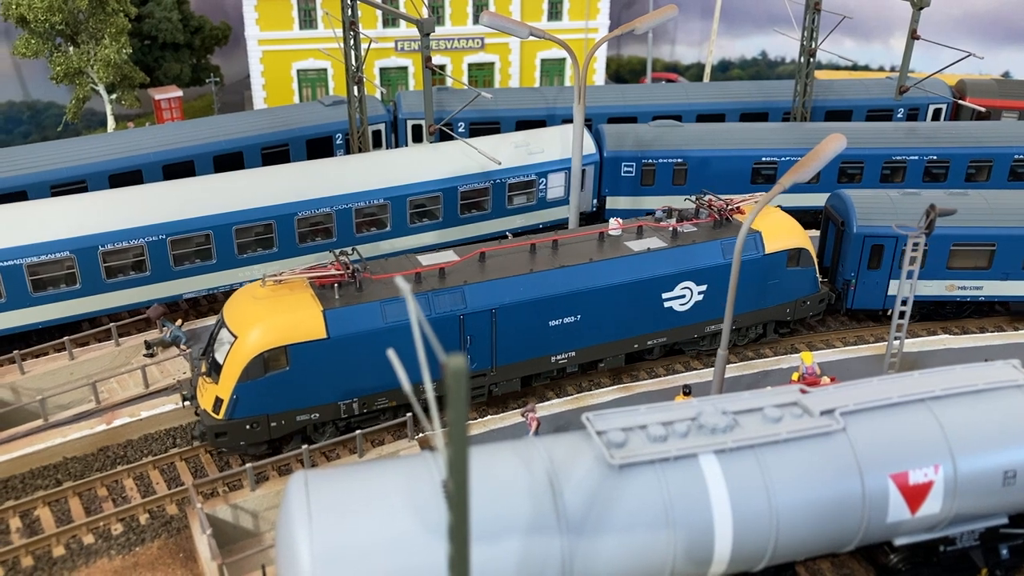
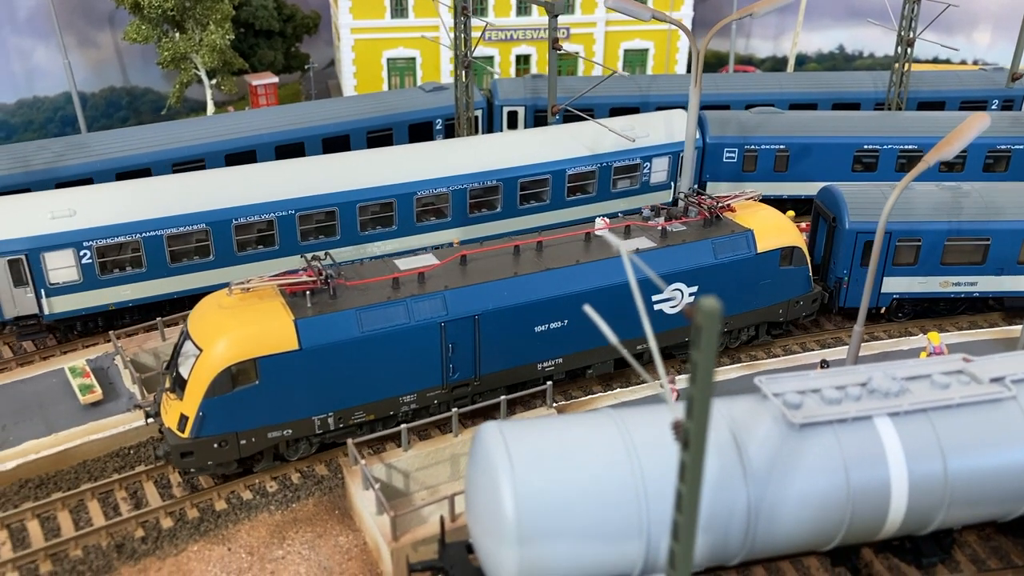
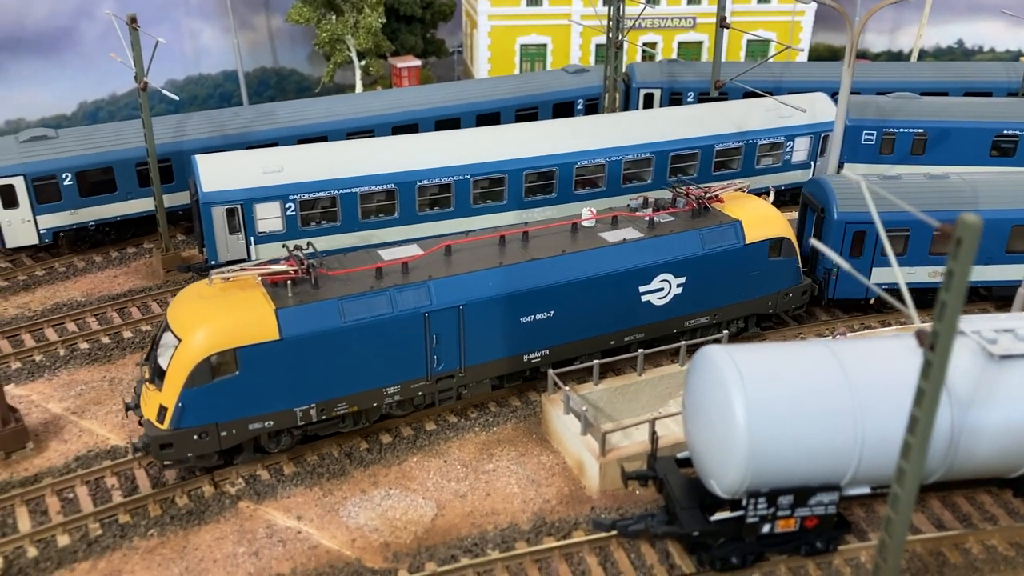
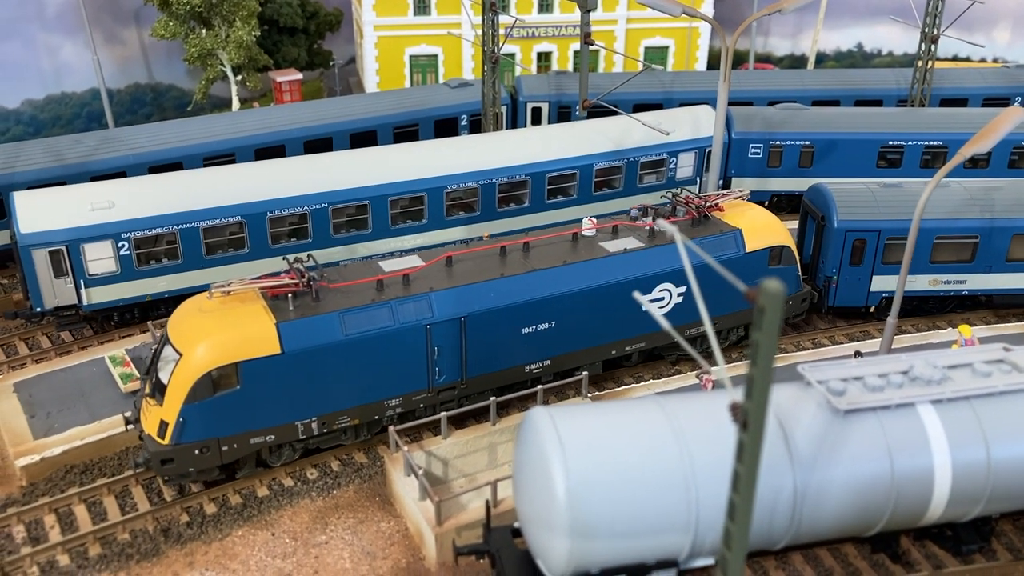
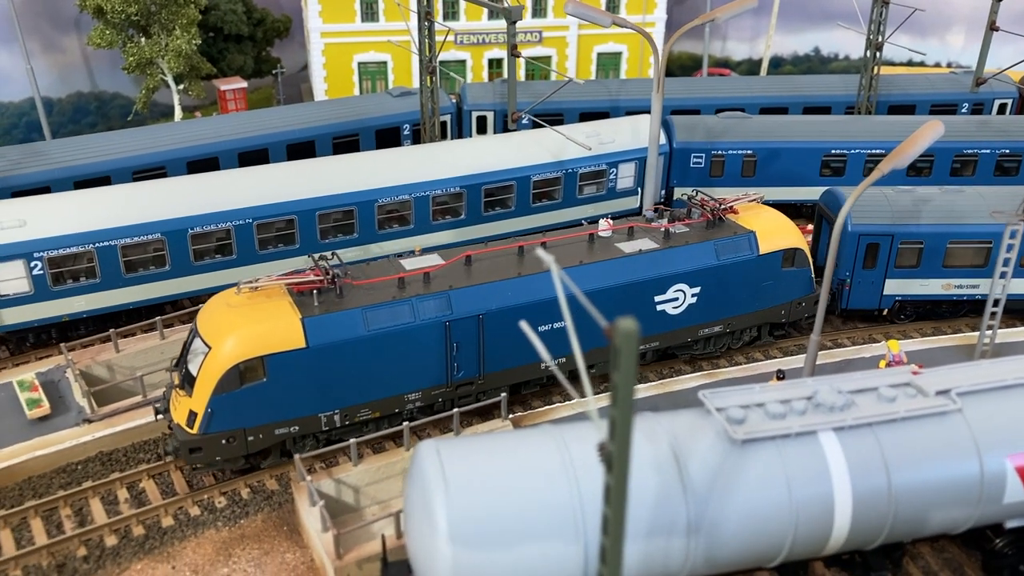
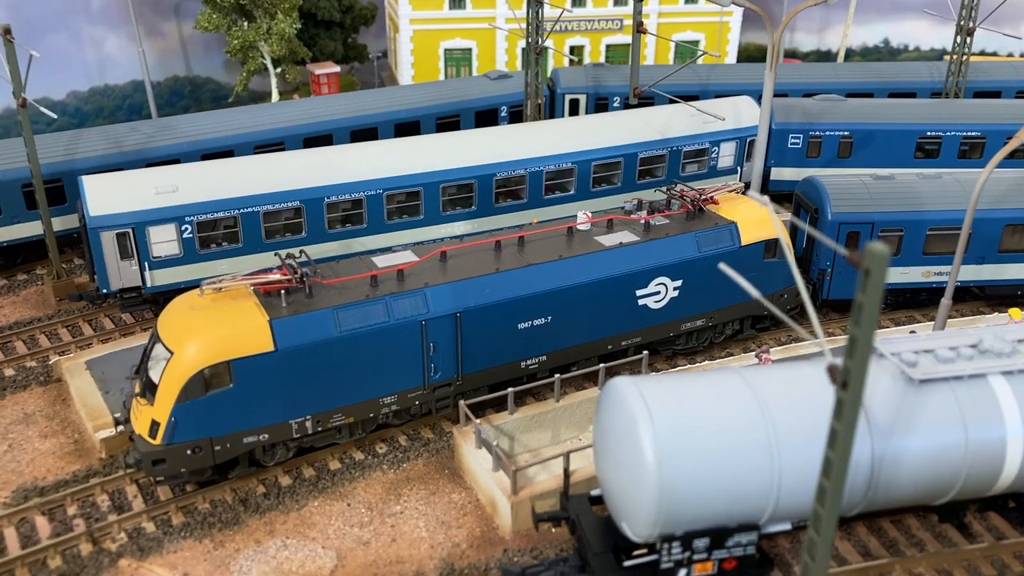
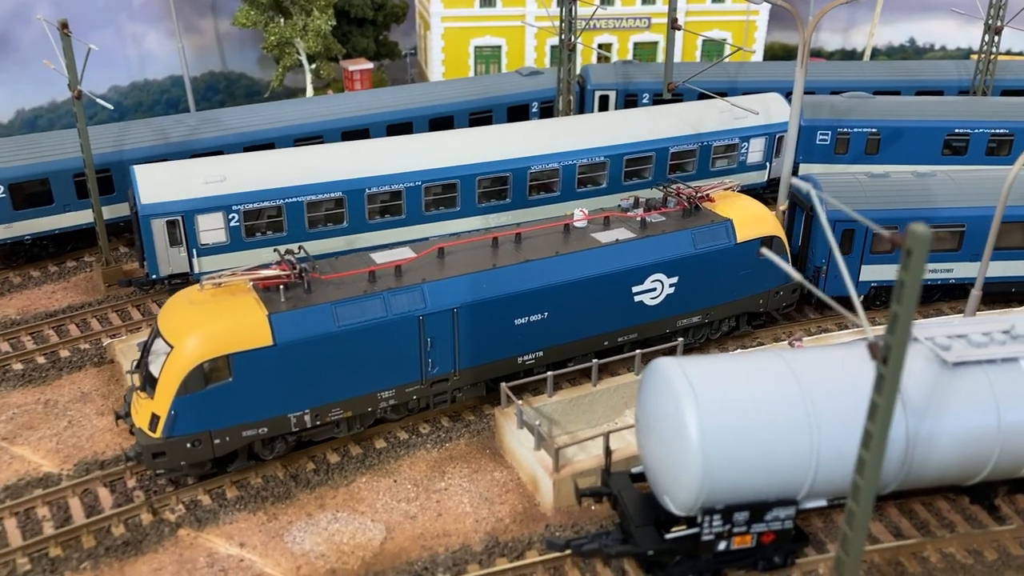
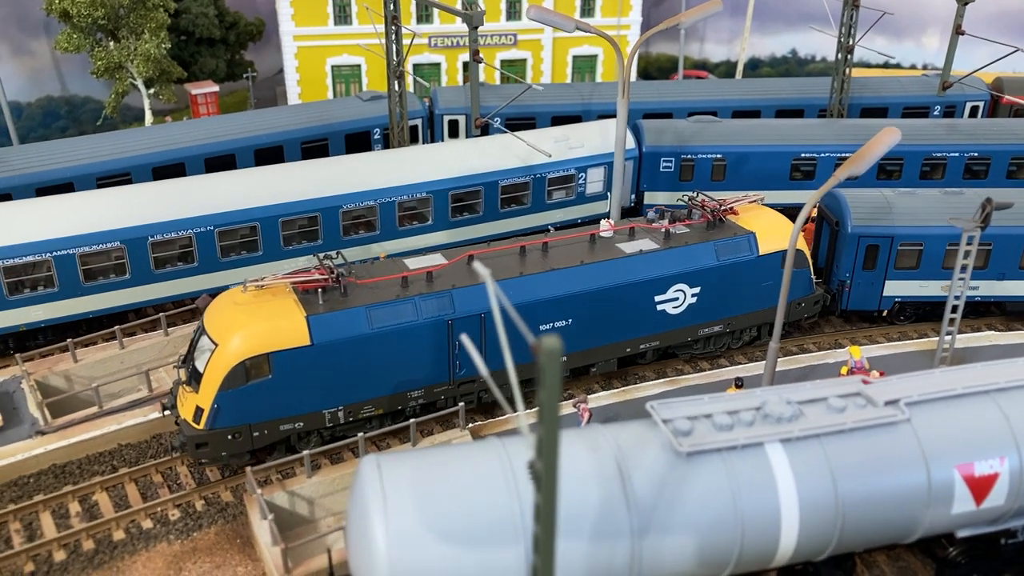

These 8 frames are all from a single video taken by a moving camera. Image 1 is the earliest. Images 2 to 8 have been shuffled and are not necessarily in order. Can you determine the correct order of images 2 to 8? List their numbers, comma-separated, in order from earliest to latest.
8, 5, 2, 4, 6, 7, 3
